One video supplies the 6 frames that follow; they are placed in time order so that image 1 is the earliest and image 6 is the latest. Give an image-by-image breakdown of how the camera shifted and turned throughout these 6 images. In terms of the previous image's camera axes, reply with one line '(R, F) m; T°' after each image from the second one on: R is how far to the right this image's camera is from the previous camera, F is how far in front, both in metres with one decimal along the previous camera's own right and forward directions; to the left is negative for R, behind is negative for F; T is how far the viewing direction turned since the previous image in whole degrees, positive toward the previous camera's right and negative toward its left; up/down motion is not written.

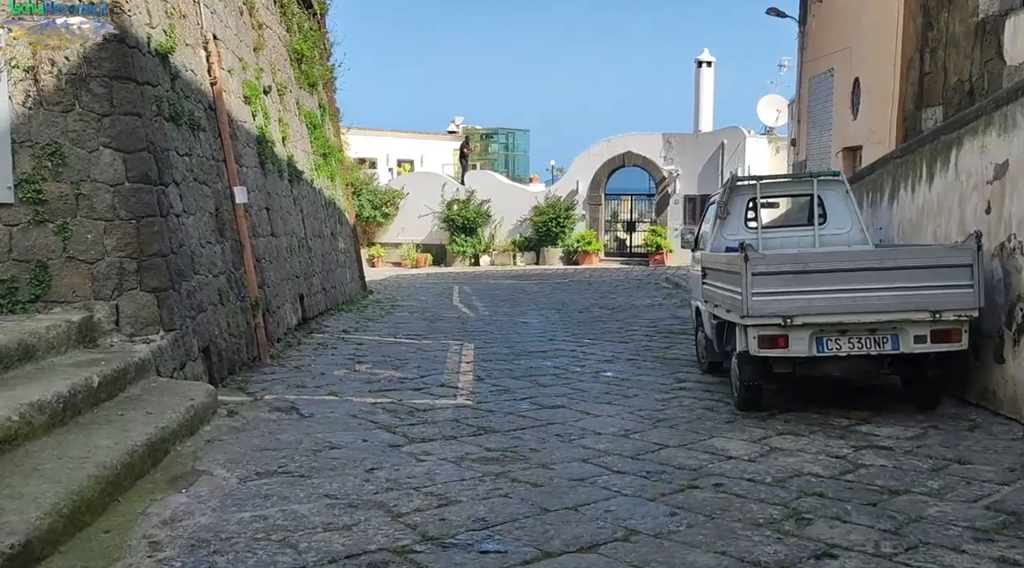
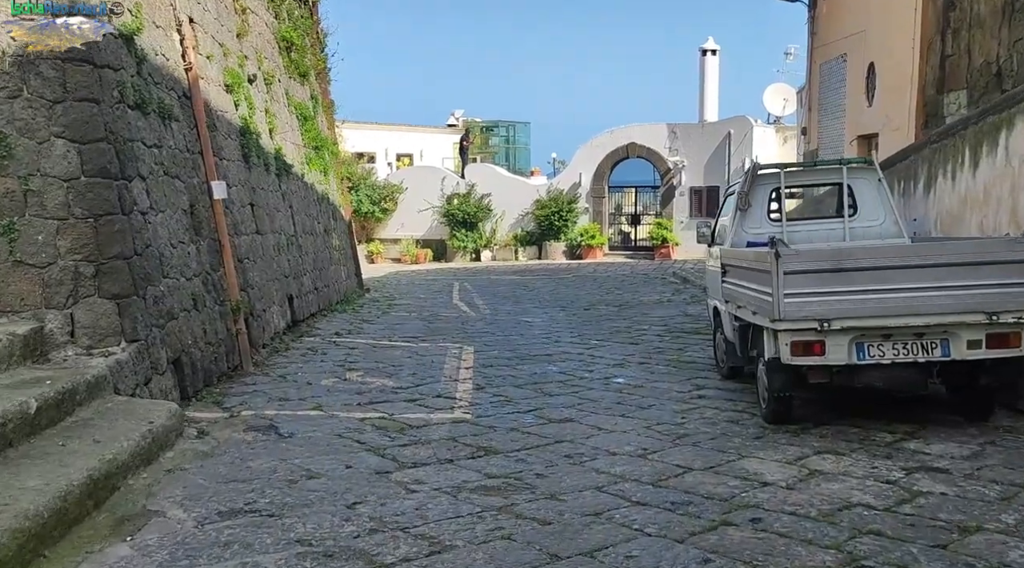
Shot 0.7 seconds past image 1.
(0.0, +0.6) m; 0°
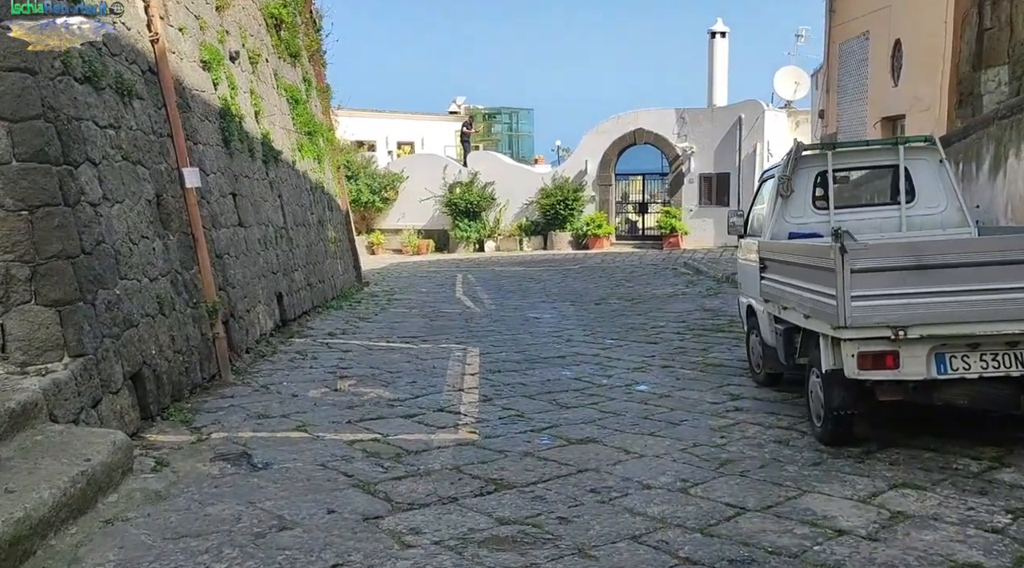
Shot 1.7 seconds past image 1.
(-0.1, +0.9) m; 0°
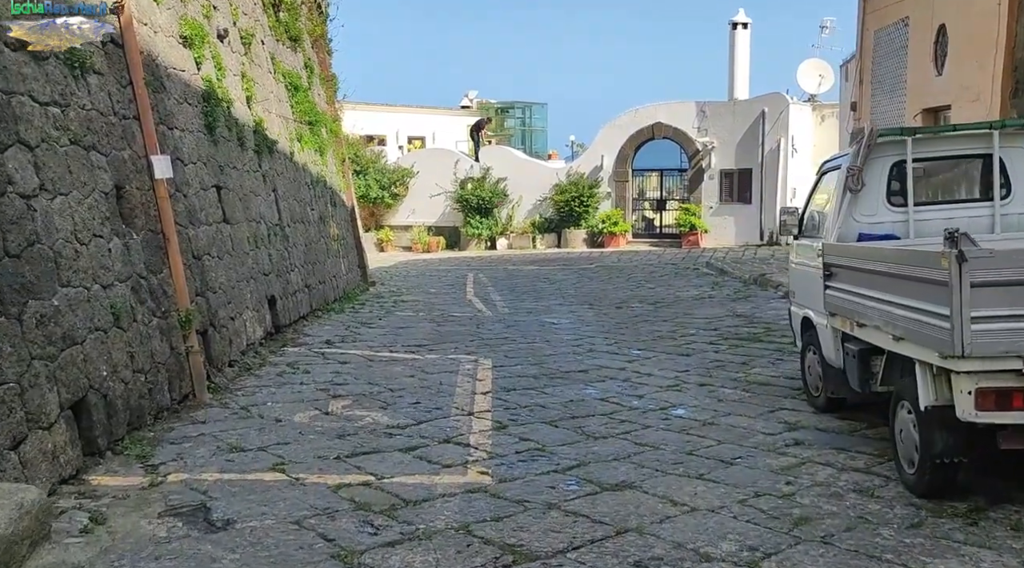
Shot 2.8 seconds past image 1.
(0.0, +1.0) m; -1°
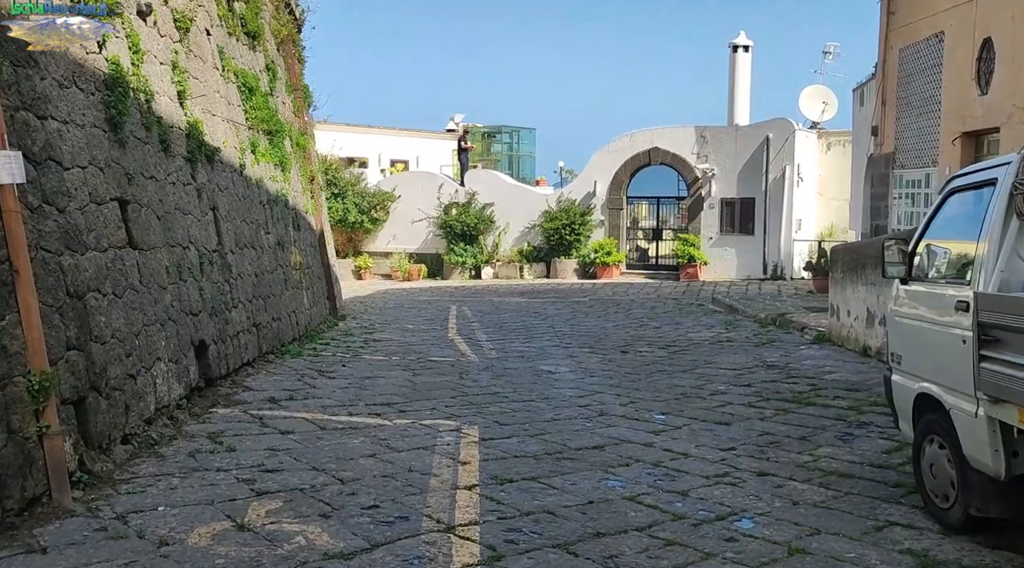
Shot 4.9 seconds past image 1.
(-0.1, +1.8) m; +1°
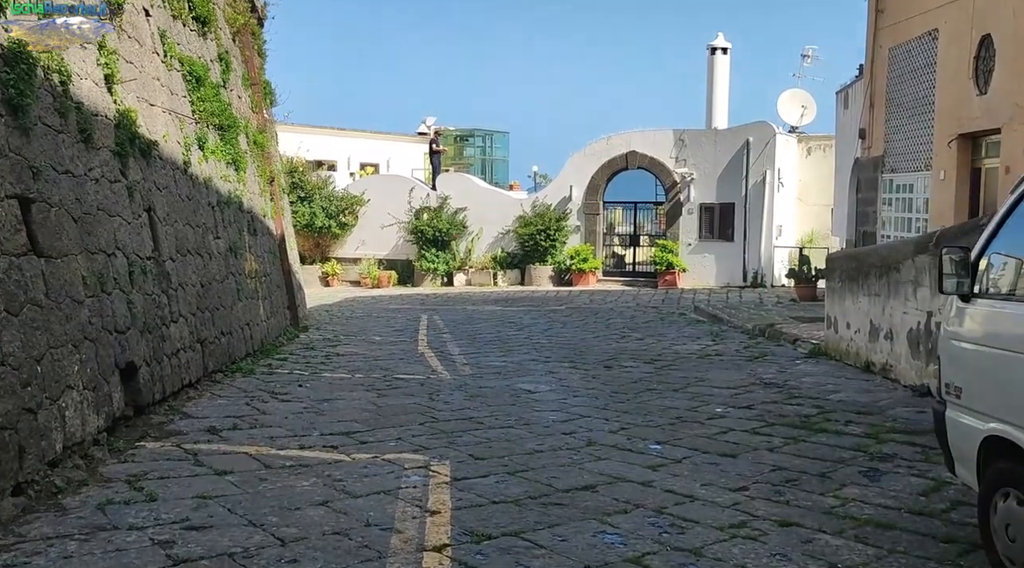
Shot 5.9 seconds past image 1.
(0.0, +0.9) m; +2°
